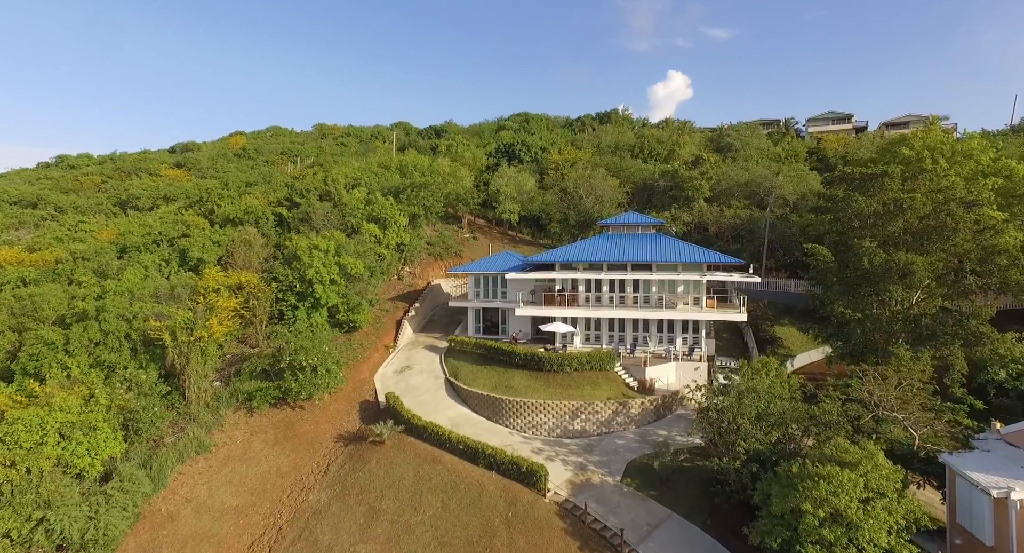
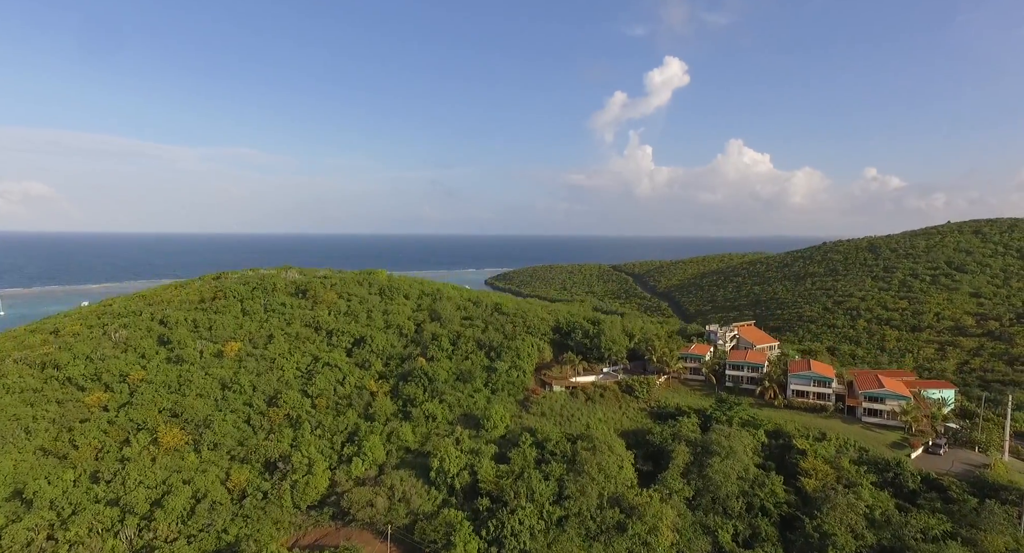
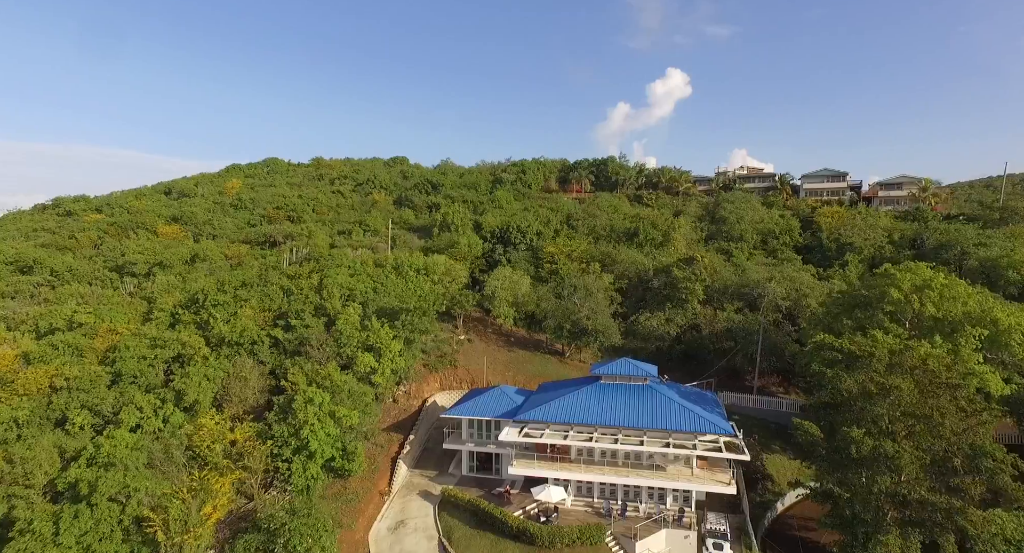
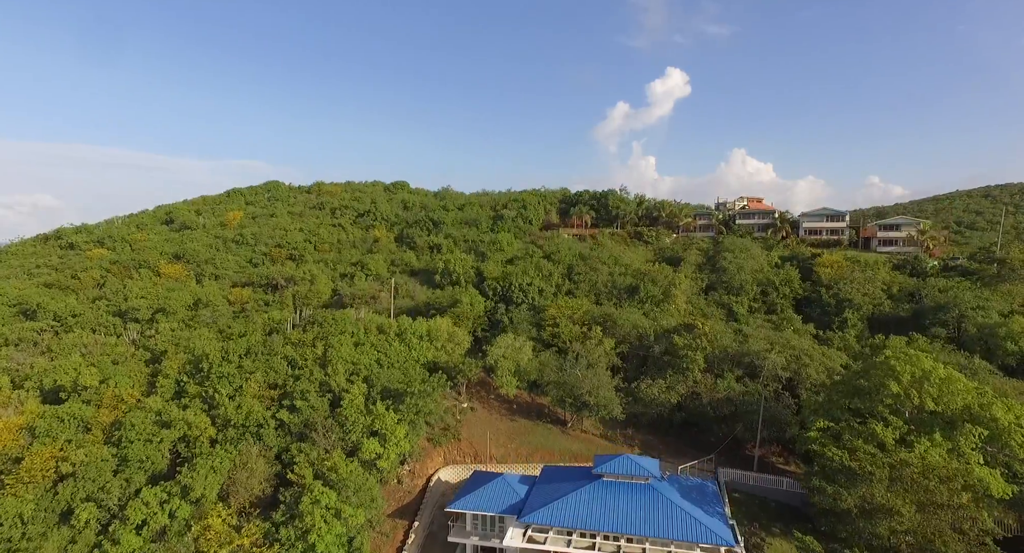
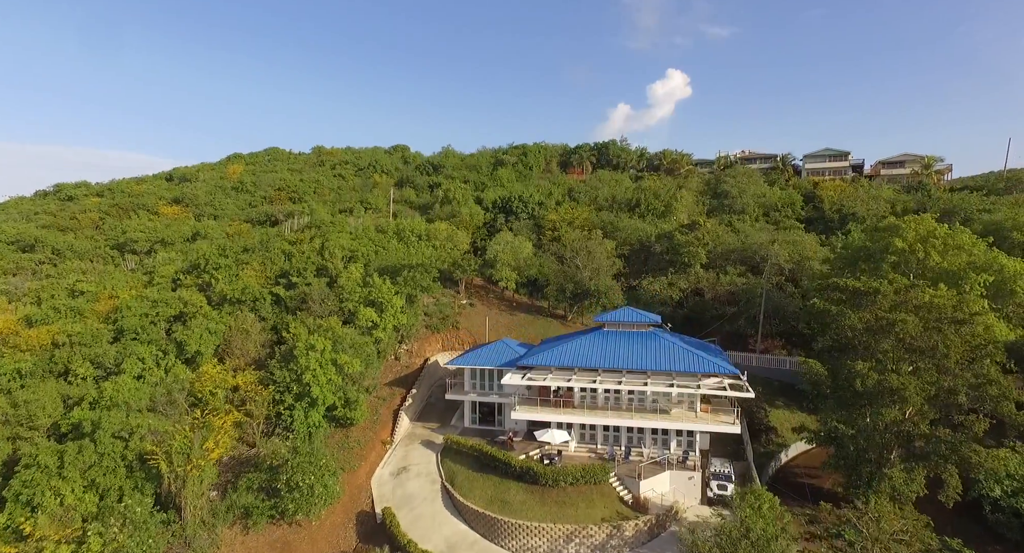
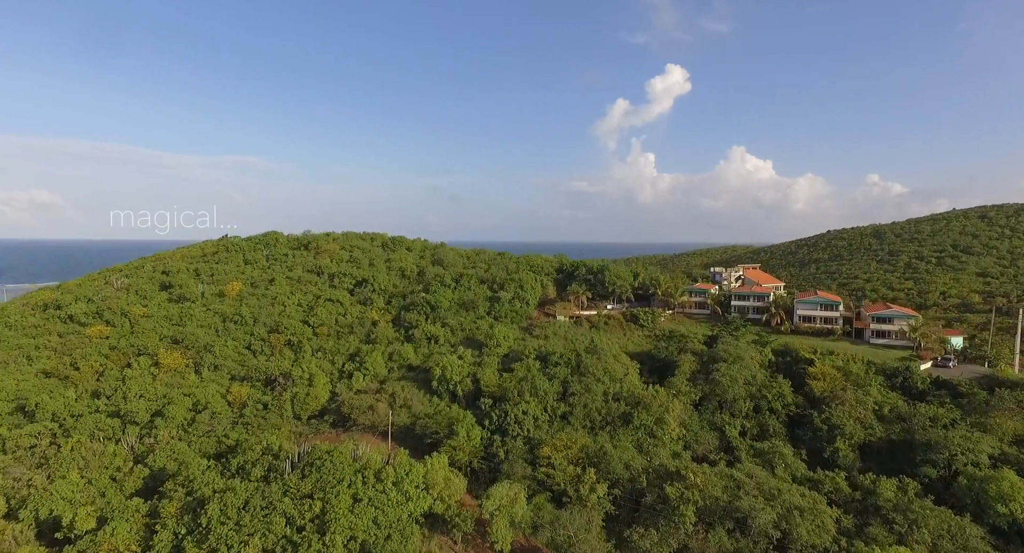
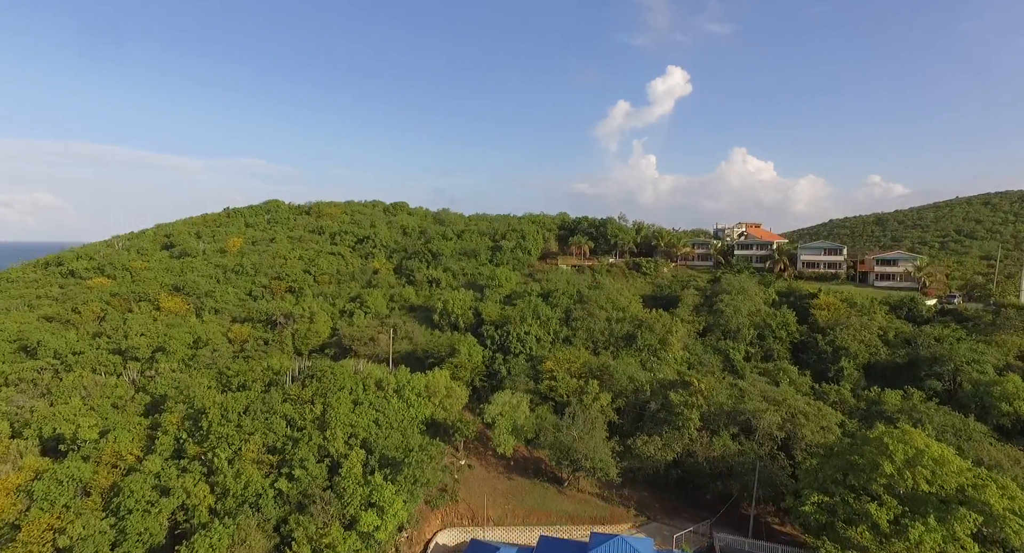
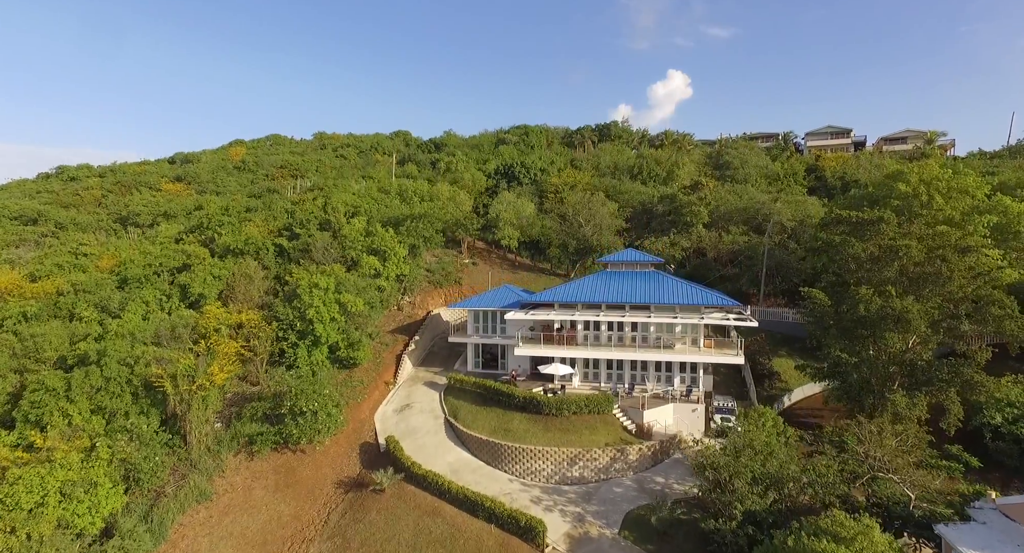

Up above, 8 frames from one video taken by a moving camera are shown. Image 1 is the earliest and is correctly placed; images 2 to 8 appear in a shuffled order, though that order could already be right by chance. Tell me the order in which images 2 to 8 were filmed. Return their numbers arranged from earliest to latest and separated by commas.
8, 5, 3, 4, 7, 6, 2
